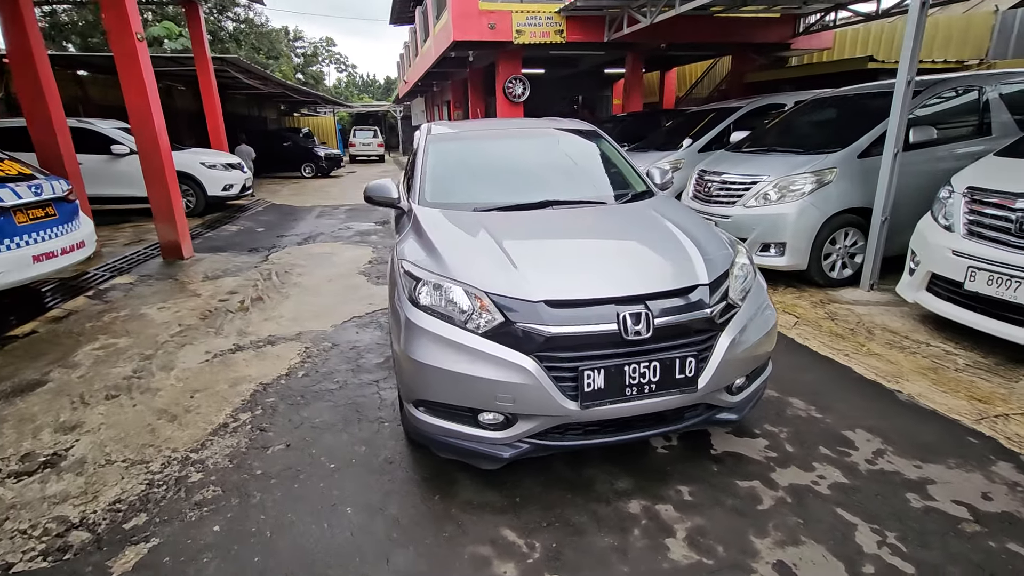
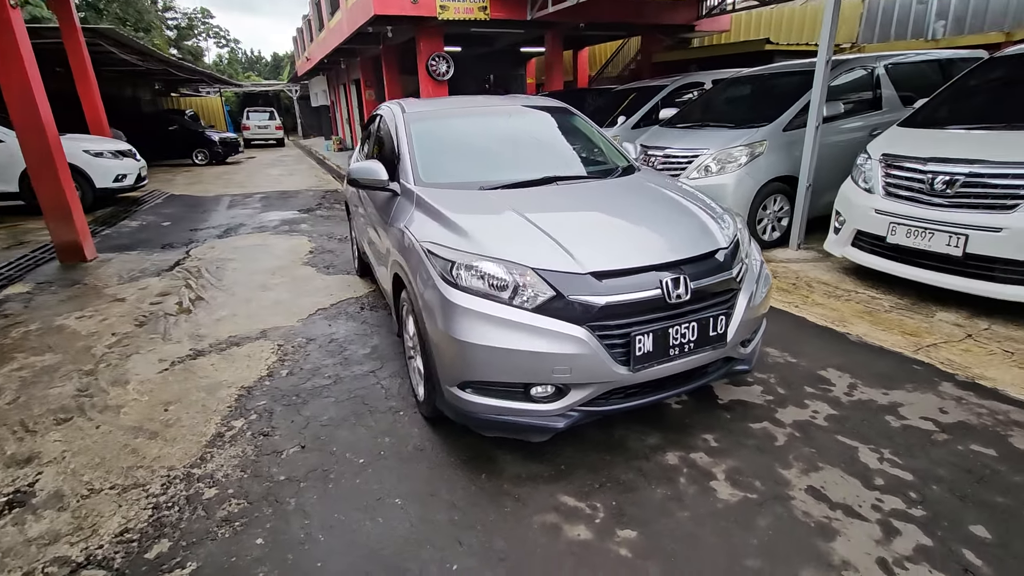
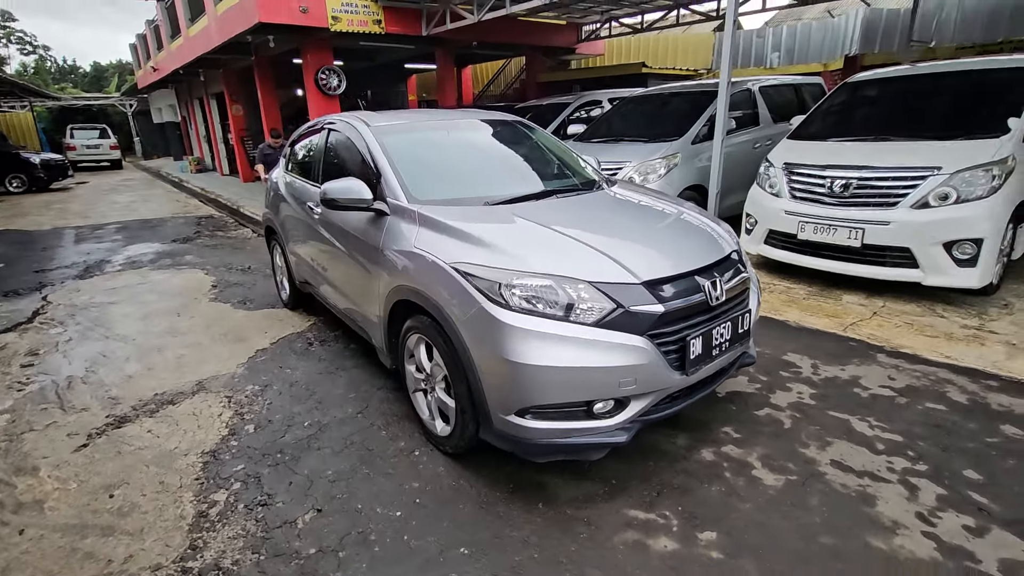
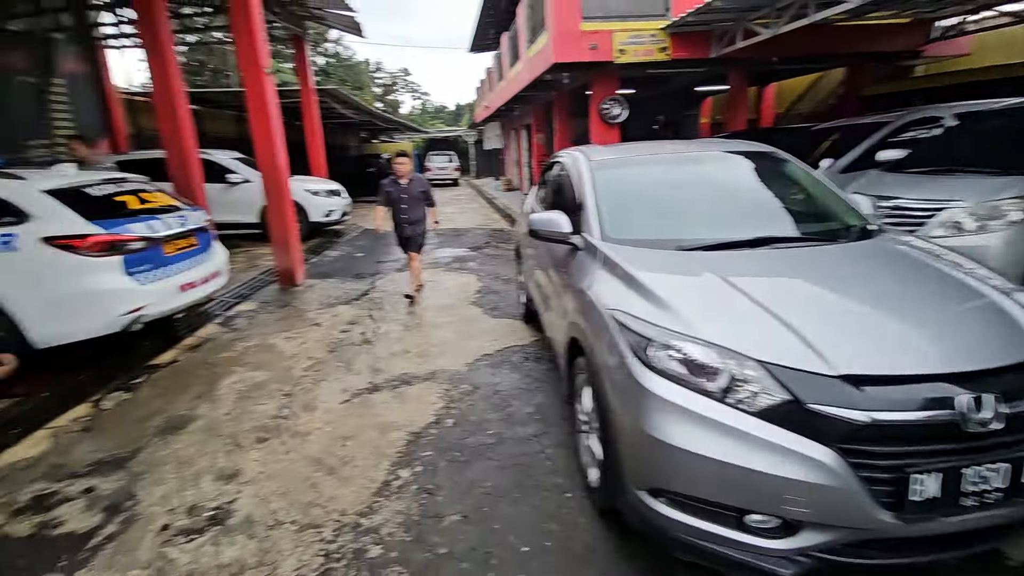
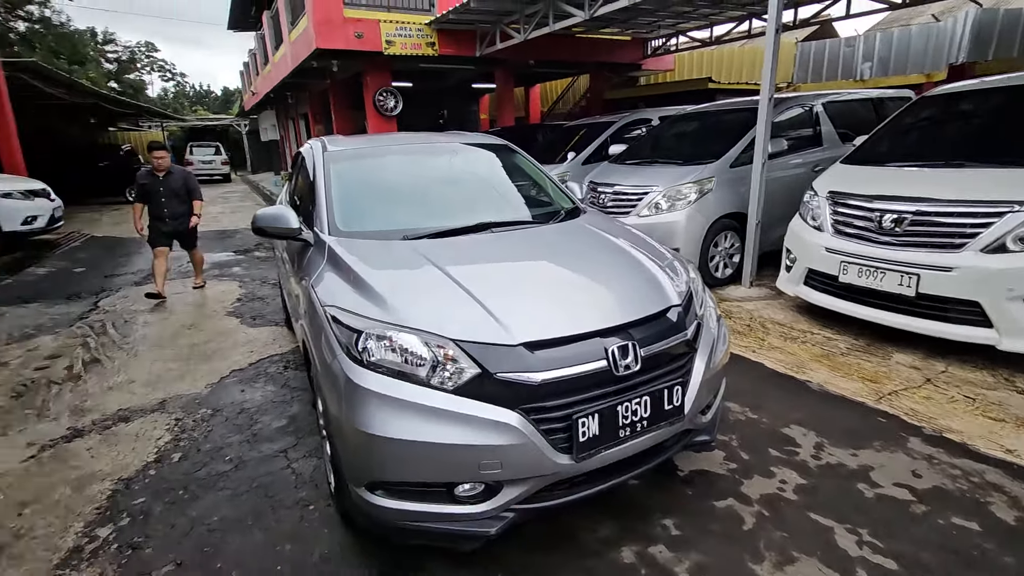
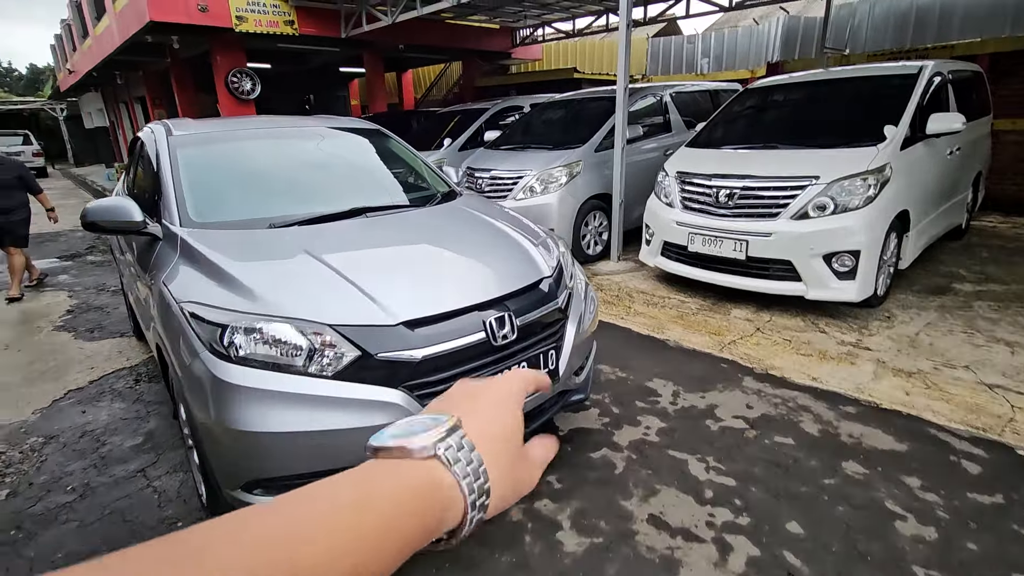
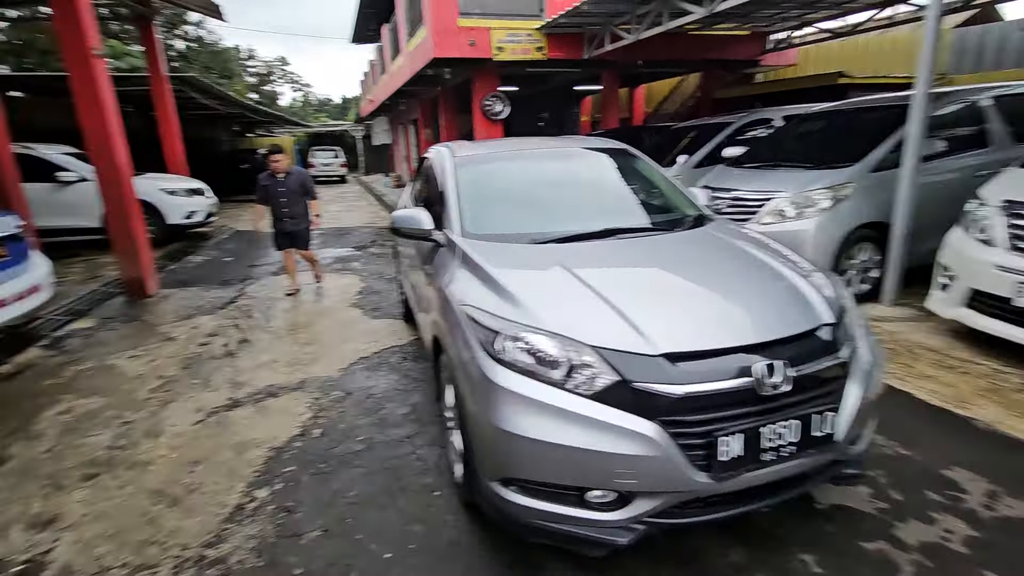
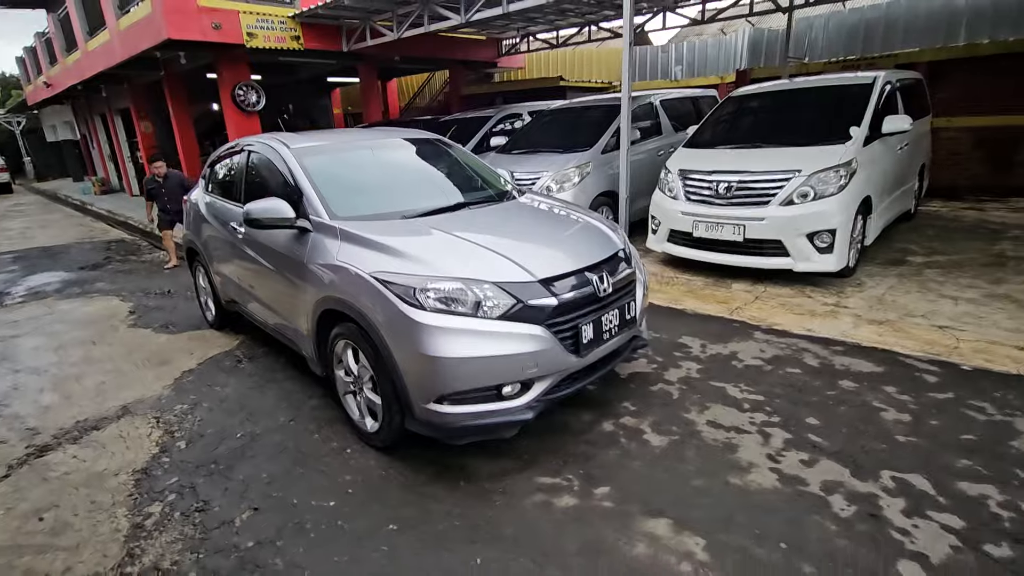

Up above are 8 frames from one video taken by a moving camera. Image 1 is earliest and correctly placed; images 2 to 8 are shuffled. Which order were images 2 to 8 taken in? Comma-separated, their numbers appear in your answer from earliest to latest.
2, 3, 8, 6, 5, 7, 4
